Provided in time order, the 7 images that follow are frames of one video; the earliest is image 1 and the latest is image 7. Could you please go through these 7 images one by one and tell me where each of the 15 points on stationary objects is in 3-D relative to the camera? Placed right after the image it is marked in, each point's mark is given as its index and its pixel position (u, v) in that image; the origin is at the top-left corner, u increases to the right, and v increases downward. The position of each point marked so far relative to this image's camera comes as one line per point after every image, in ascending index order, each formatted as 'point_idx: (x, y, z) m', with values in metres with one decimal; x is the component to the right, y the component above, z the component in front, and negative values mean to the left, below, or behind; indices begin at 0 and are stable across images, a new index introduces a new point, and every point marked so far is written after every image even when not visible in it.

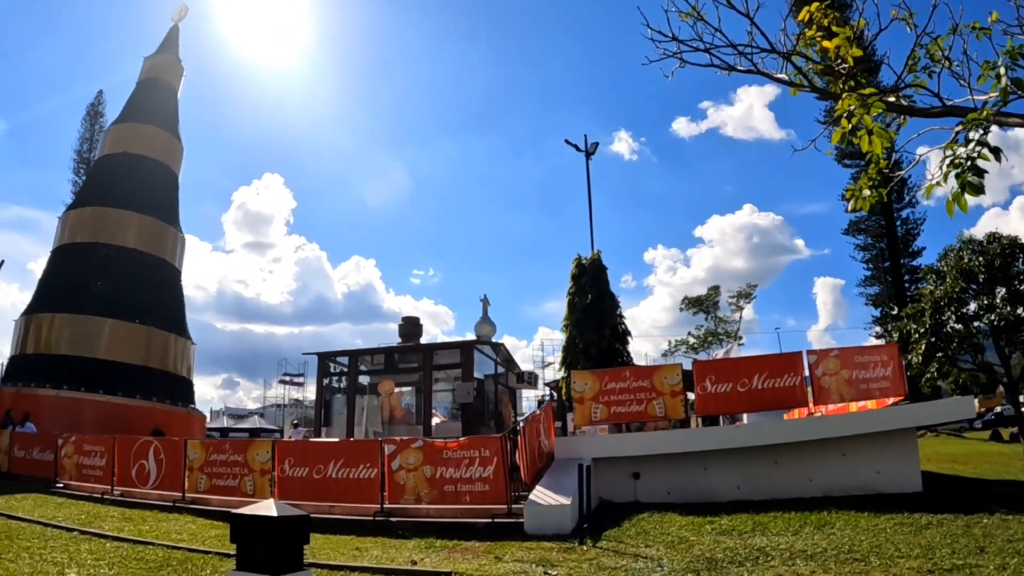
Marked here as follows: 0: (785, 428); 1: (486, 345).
0: (+4.9, -2.6, +12.1) m
1: (-0.4, -1.6, +18.8) m
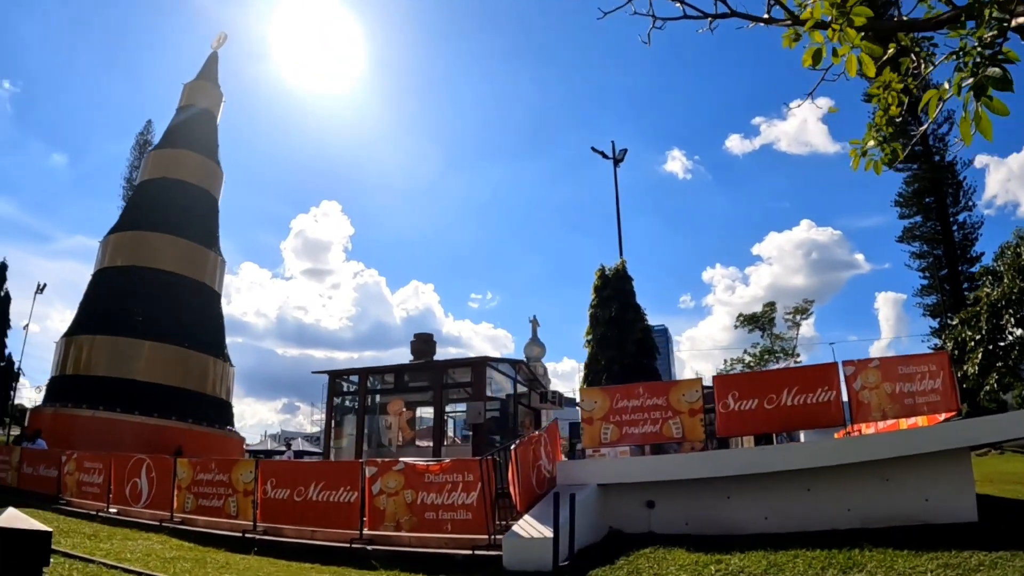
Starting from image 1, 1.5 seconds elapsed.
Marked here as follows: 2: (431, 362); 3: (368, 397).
0: (+4.9, -2.7, +10.7) m
1: (0.0, -2.0, +17.8) m
2: (-2.2, -1.9, +17.7) m
3: (-4.1, -3.0, +18.8) m
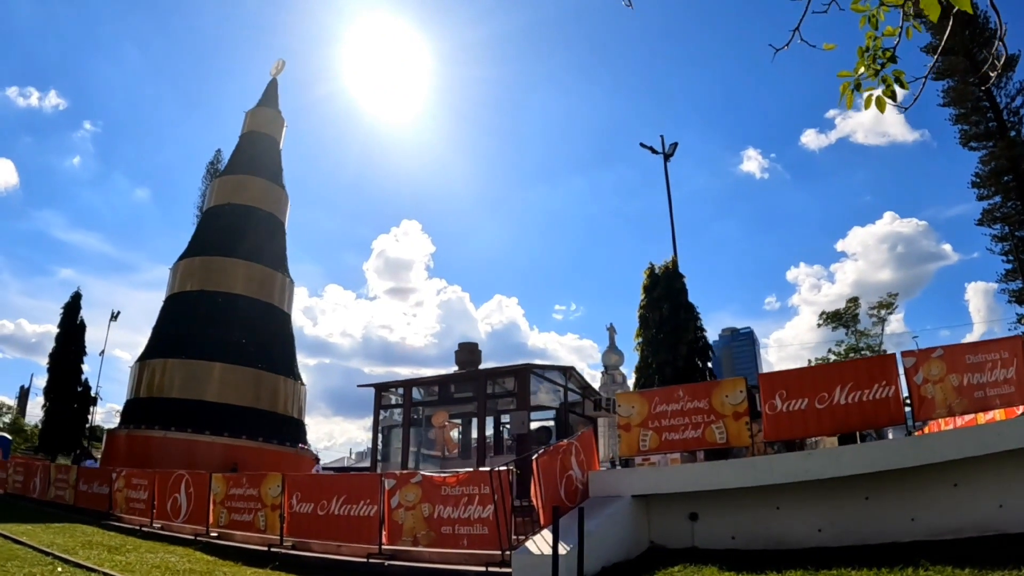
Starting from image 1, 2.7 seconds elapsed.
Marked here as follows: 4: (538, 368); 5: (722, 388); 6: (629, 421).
0: (+5.3, -2.5, +9.7) m
1: (+1.1, -2.1, +17.3) m
2: (-1.1, -2.1, +17.4) m
3: (-2.8, -3.3, +18.7) m
4: (+0.6, -2.0, +16.7) m
5: (+3.5, -1.7, +10.9) m
6: (+2.0, -2.3, +11.6) m
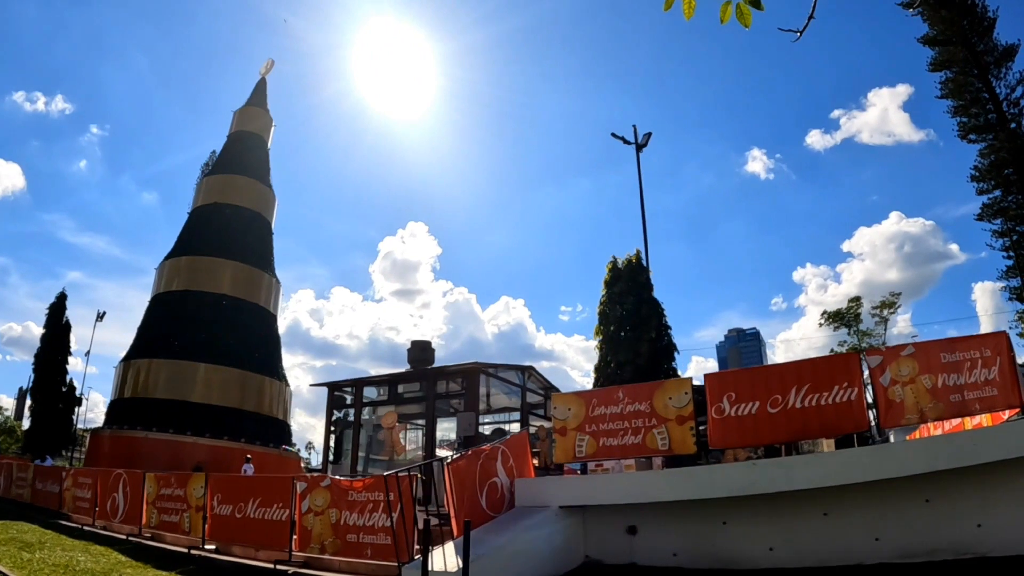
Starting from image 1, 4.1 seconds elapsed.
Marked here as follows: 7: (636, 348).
0: (+4.1, -2.4, +8.6) m
1: (-0.1, -2.0, +16.2) m
2: (-2.2, -2.0, +16.4) m
3: (-3.9, -3.2, +17.6) m
4: (-0.5, -1.9, +15.6) m
5: (+2.3, -1.5, +9.8) m
6: (+0.8, -2.2, +10.5) m
7: (+3.2, -1.5, +17.3) m
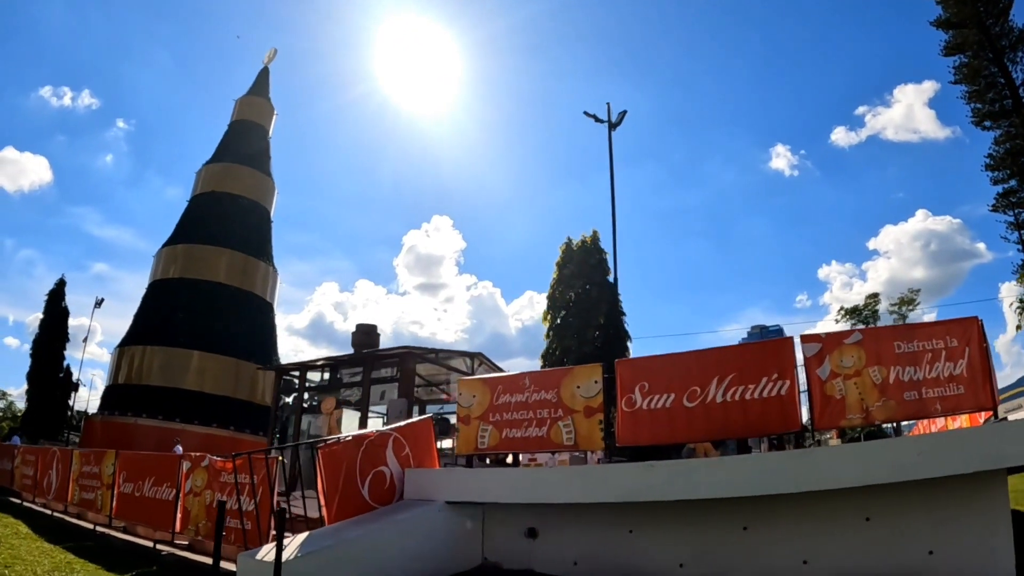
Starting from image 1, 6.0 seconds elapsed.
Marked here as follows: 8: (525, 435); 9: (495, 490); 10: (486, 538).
0: (+2.6, -2.0, +7.5) m
1: (-1.4, -1.6, +15.2) m
2: (-3.5, -1.6, +15.4) m
3: (-5.2, -2.8, +16.7) m
4: (-1.8, -1.5, +14.6) m
5: (+0.8, -1.2, +8.7) m
6: (-0.6, -1.8, +9.5) m
7: (+1.9, -1.1, +16.2) m
8: (+0.2, -2.0, +8.9) m
9: (-0.2, -2.6, +8.6) m
10: (-0.4, -3.4, +8.9) m
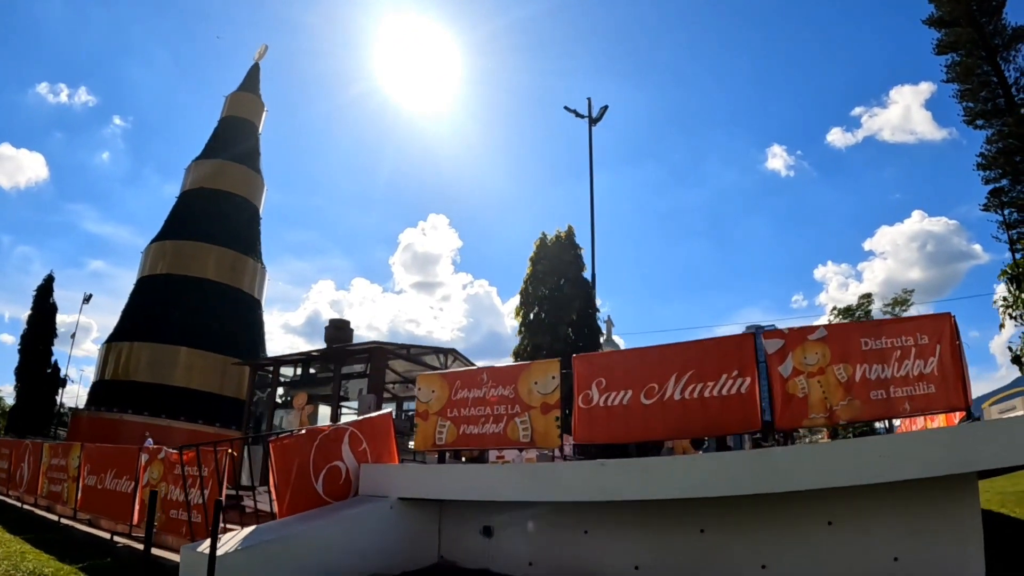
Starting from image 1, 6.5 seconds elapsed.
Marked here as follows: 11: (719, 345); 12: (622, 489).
0: (+2.0, -1.9, +7.3) m
1: (-2.0, -1.4, +15.0) m
2: (-4.1, -1.4, +15.2) m
3: (-5.8, -2.6, +16.5) m
4: (-2.4, -1.4, +14.4) m
5: (+0.3, -1.1, +8.5) m
6: (-1.2, -1.7, +9.3) m
7: (+1.3, -1.0, +15.9) m
8: (-0.4, -1.9, +8.7) m
9: (-0.8, -2.5, +8.4) m
10: (-0.9, -3.3, +8.7) m
11: (+2.5, -0.7, +8.0) m
12: (+1.3, -2.2, +7.6) m
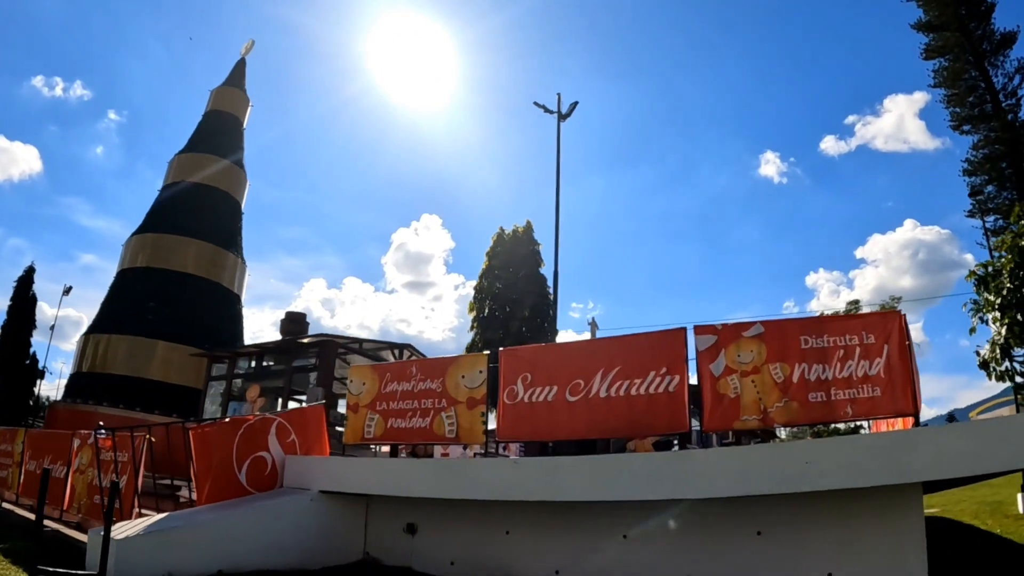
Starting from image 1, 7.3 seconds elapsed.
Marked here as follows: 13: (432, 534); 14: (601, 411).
0: (+1.1, -1.9, +7.1) m
1: (-2.9, -1.3, +14.7) m
2: (-5.0, -1.3, +14.9) m
3: (-6.8, -2.4, +16.2) m
4: (-3.4, -1.2, +14.1) m
5: (-0.6, -1.0, +8.3) m
6: (-2.1, -1.6, +9.0) m
7: (+0.3, -0.9, +15.7) m
8: (-1.3, -1.8, +8.4) m
9: (-1.7, -2.4, +8.1) m
10: (-1.9, -3.2, +8.4) m
11: (+1.6, -0.6, +7.8) m
12: (+0.4, -2.1, +7.3) m
13: (-1.0, -3.0, +8.1) m
14: (+1.1, -1.4, +7.7) m
